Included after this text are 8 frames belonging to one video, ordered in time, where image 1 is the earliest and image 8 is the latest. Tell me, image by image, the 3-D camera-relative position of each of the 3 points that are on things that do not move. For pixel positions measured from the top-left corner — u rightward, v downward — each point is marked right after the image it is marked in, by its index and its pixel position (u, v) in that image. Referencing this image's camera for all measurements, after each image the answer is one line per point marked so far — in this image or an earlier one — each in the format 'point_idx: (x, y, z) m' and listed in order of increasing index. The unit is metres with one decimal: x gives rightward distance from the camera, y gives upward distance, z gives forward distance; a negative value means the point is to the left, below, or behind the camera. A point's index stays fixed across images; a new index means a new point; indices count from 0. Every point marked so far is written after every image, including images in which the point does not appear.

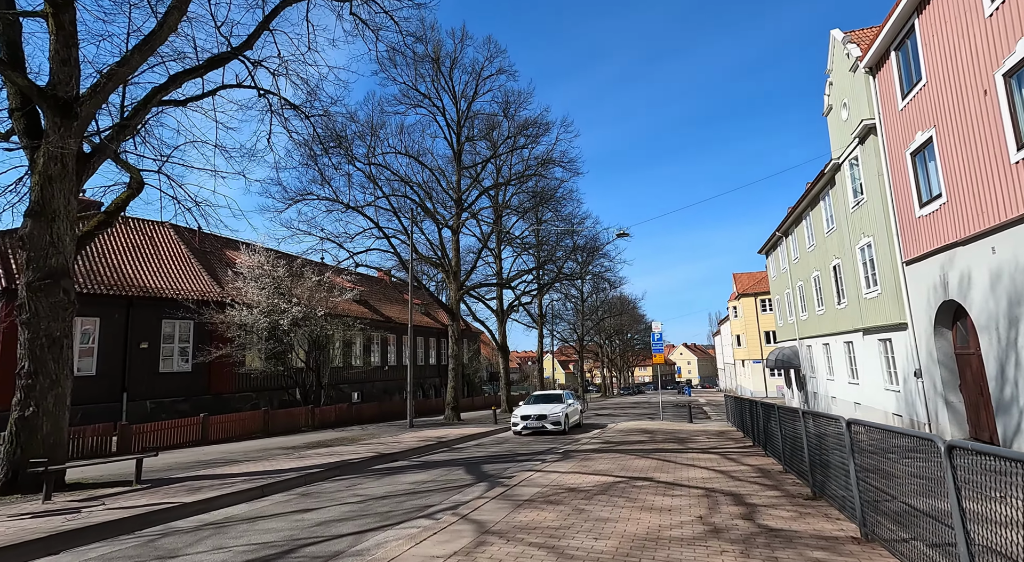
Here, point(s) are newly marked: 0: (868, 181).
0: (+10.2, +2.9, +16.0) m
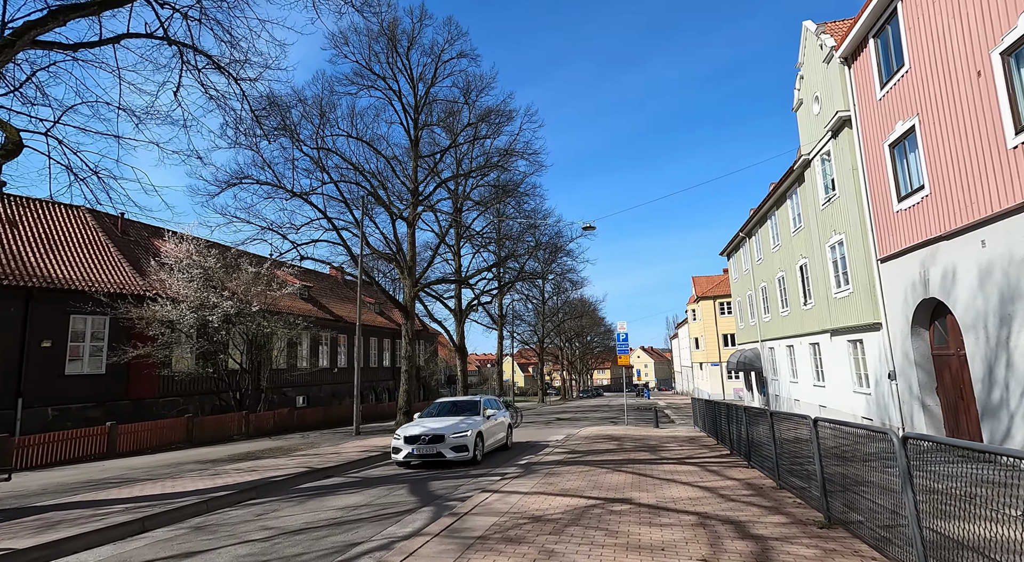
0: (+9.1, +2.9, +15.5) m
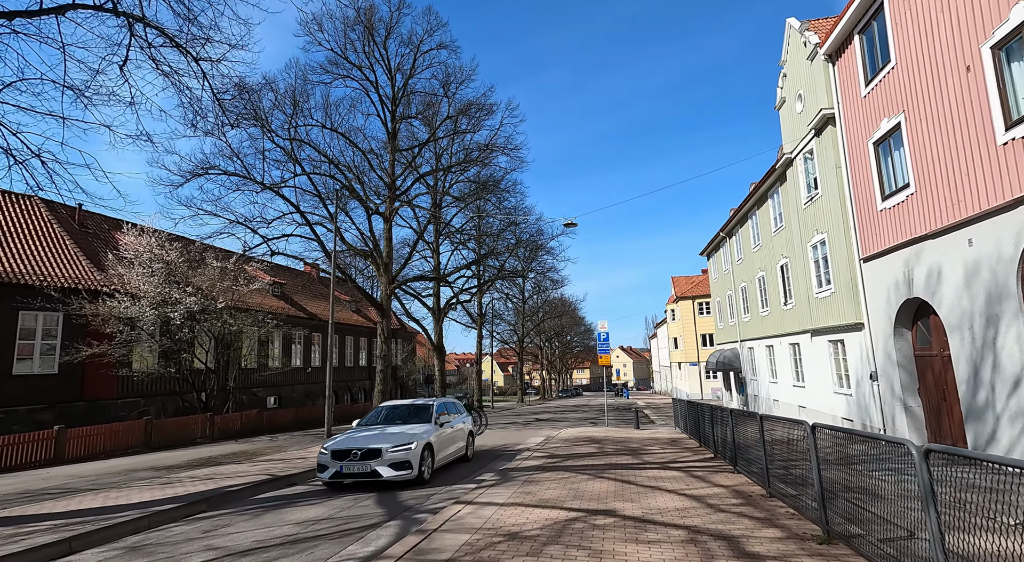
0: (+8.6, +2.9, +15.3) m
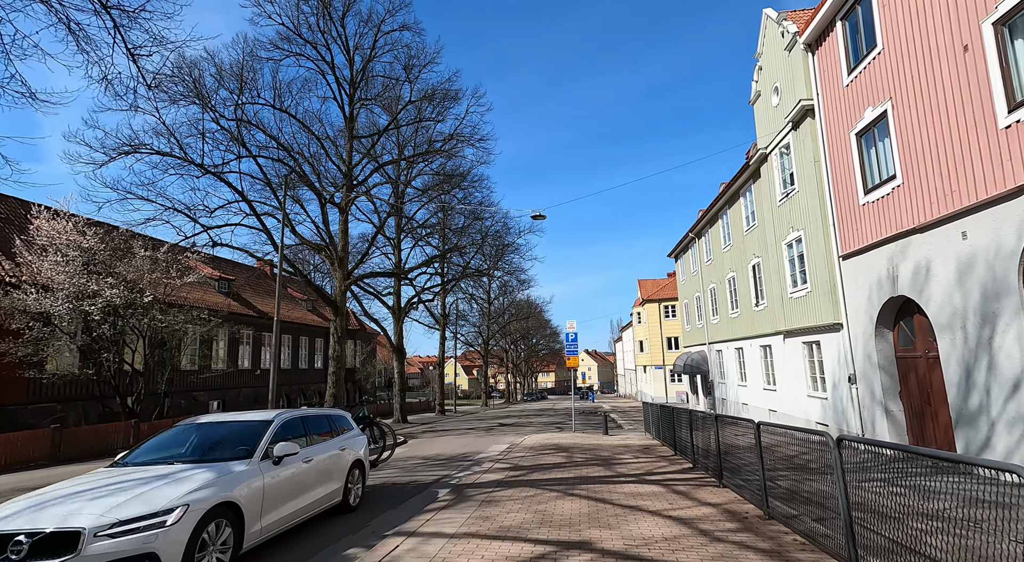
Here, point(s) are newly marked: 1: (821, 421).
0: (+7.6, +2.9, +14.7) m
1: (+8.2, -3.7, +14.8) m
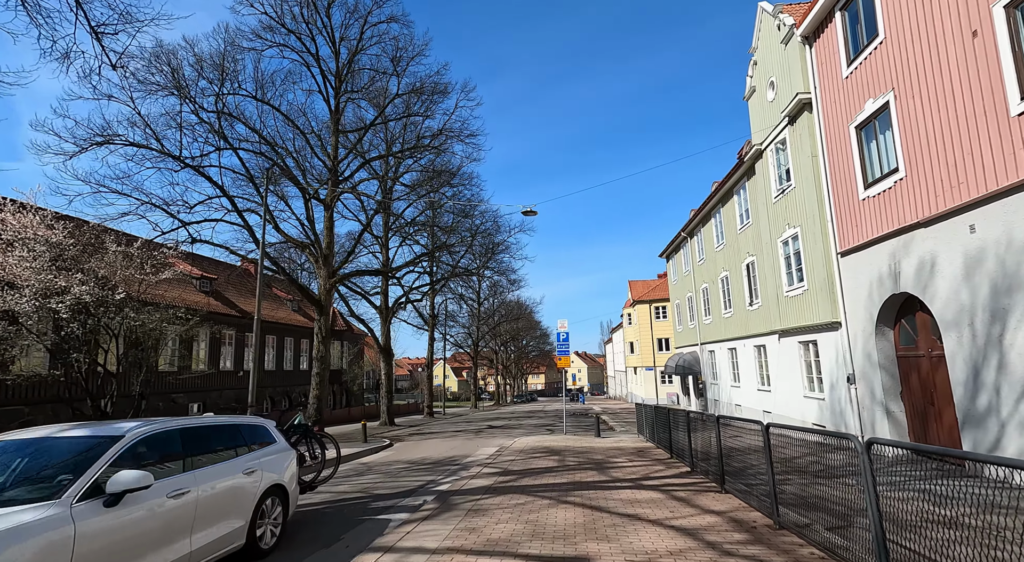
0: (+7.4, +3.0, +14.4) m
1: (+7.9, -3.6, +14.4) m
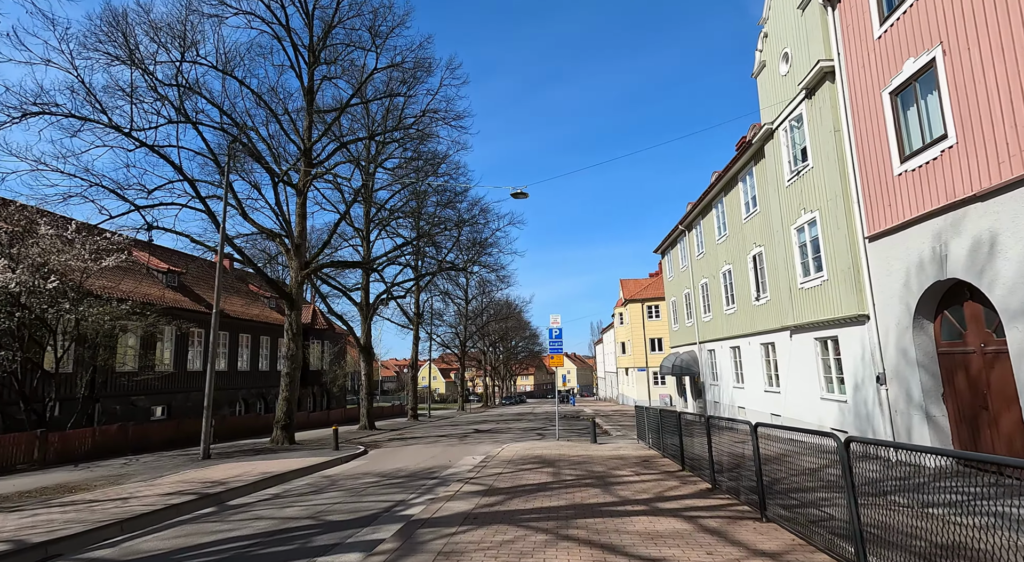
0: (+7.1, +3.2, +13.0) m
1: (+7.6, -3.4, +13.0) m
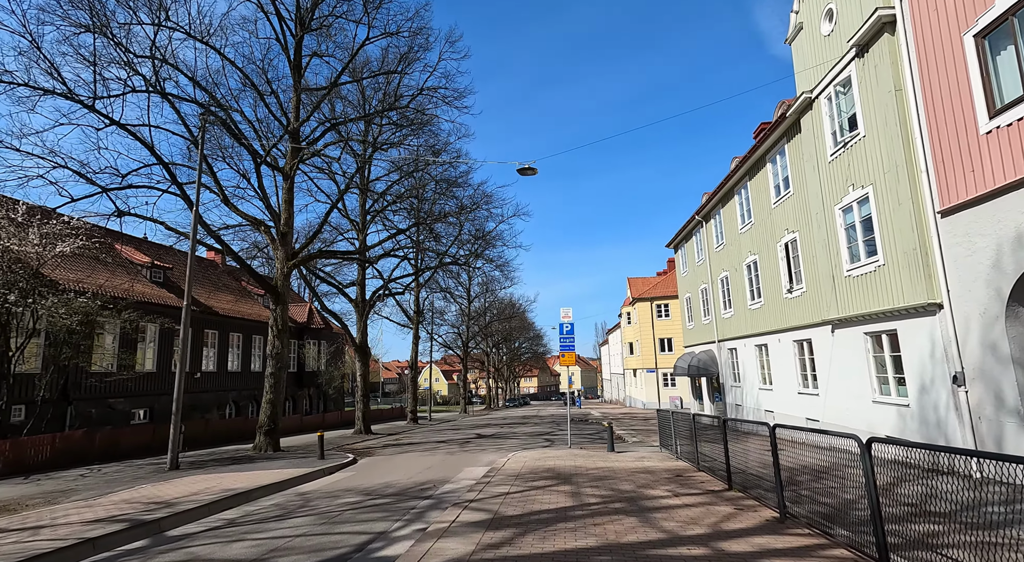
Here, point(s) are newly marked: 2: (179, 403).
0: (+7.3, +3.5, +11.3) m
1: (+7.8, -3.1, +11.3) m
2: (-7.7, -2.8, +12.9) m
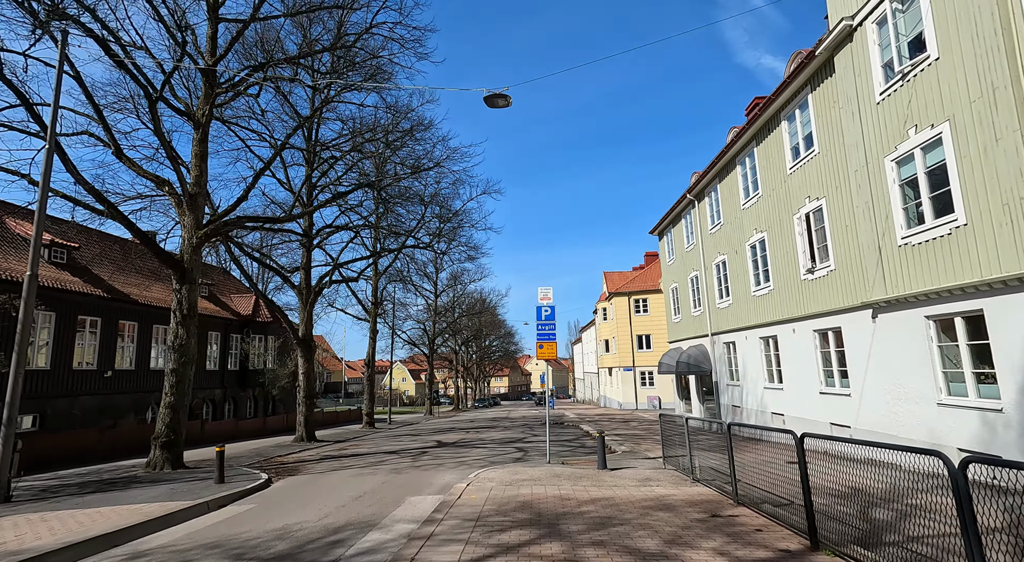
0: (+6.7, +4.1, +8.6) m
1: (+7.2, -2.6, +8.6) m
2: (-8.3, -2.2, +9.5) m
